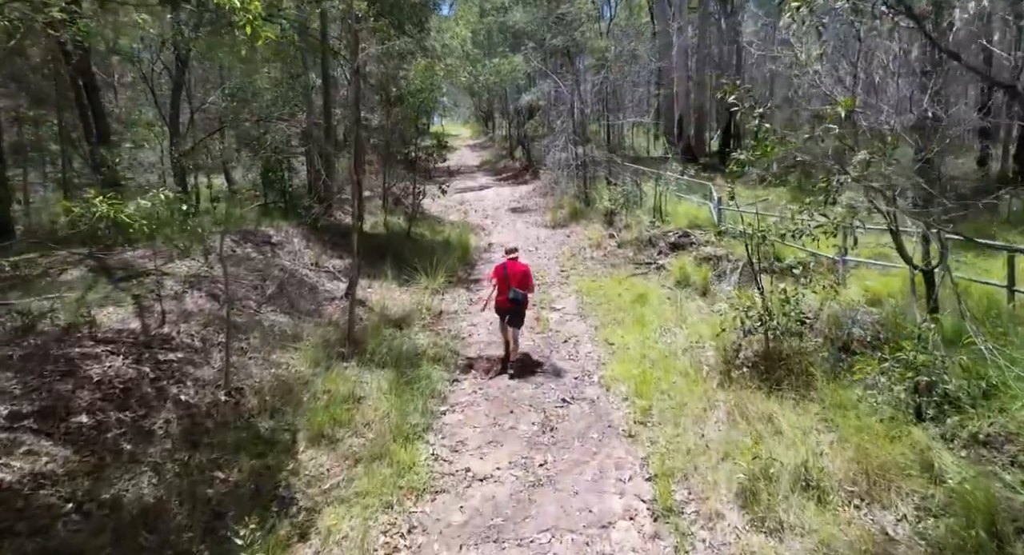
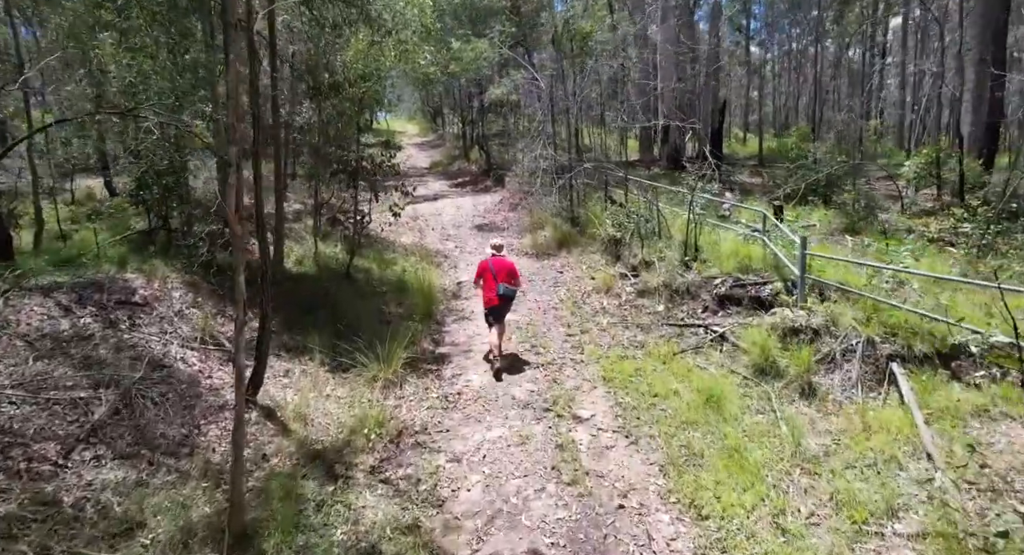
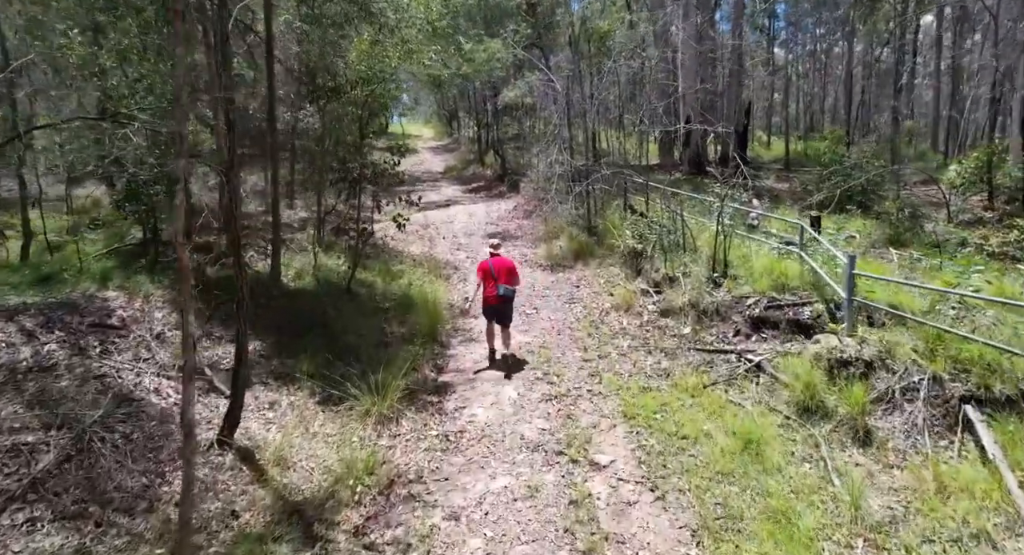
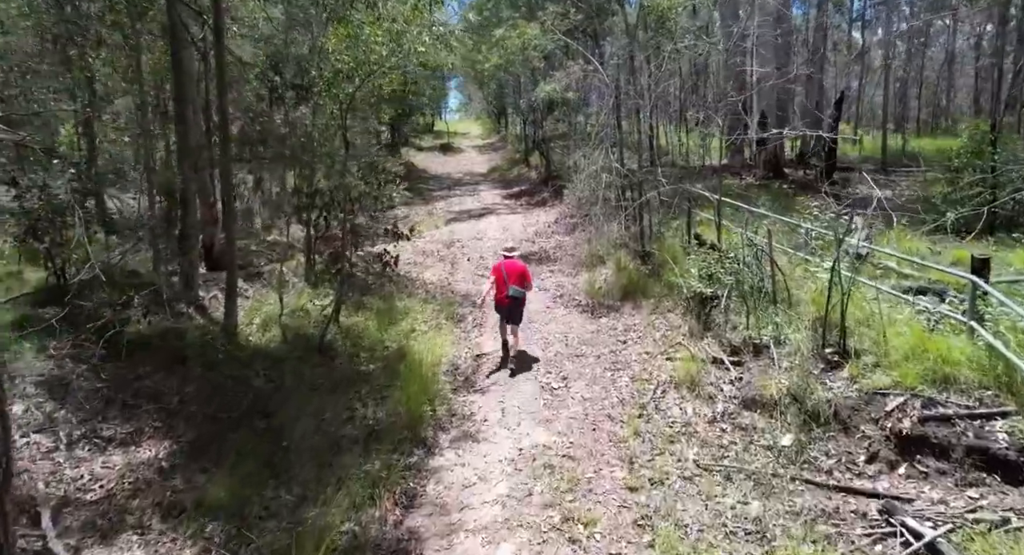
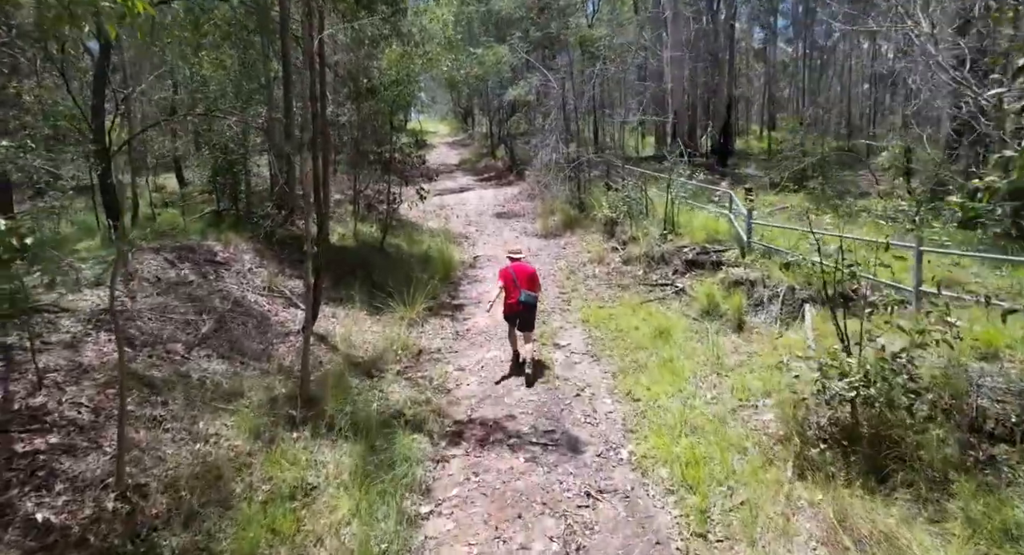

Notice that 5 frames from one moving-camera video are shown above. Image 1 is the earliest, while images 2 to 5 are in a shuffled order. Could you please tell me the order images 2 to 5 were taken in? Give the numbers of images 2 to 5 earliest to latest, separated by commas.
5, 2, 3, 4
